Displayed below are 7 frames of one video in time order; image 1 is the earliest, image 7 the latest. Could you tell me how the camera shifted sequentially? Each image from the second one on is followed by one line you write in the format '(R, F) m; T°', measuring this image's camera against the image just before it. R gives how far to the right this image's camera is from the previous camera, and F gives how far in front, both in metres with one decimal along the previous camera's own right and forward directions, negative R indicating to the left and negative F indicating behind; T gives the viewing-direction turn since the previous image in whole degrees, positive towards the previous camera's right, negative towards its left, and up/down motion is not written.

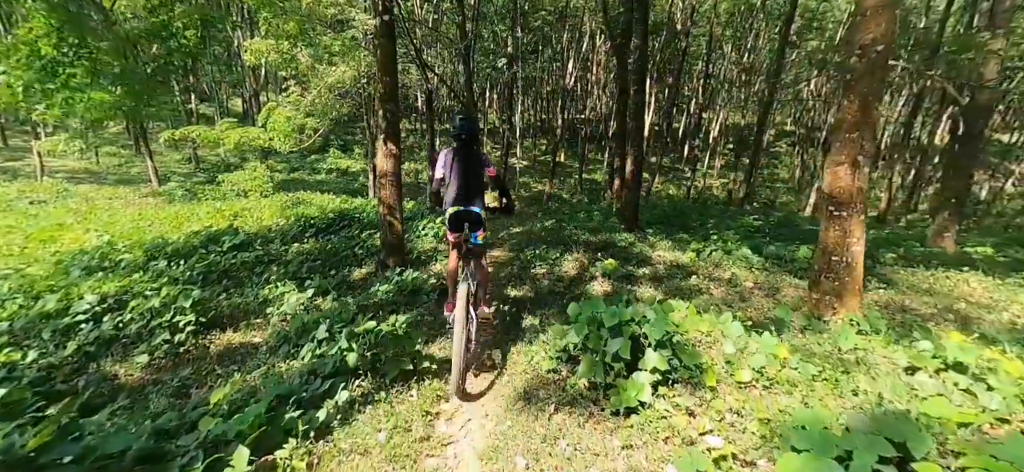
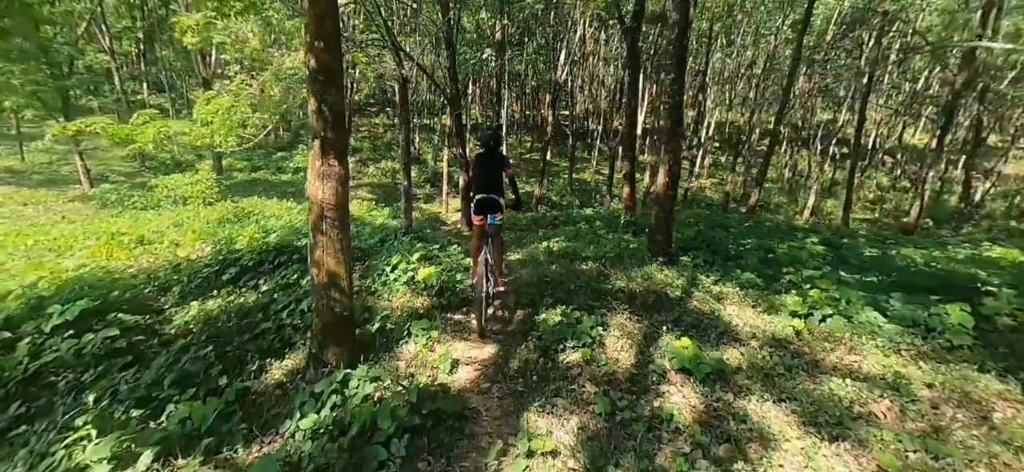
(-0.3, +2.3) m; +2°
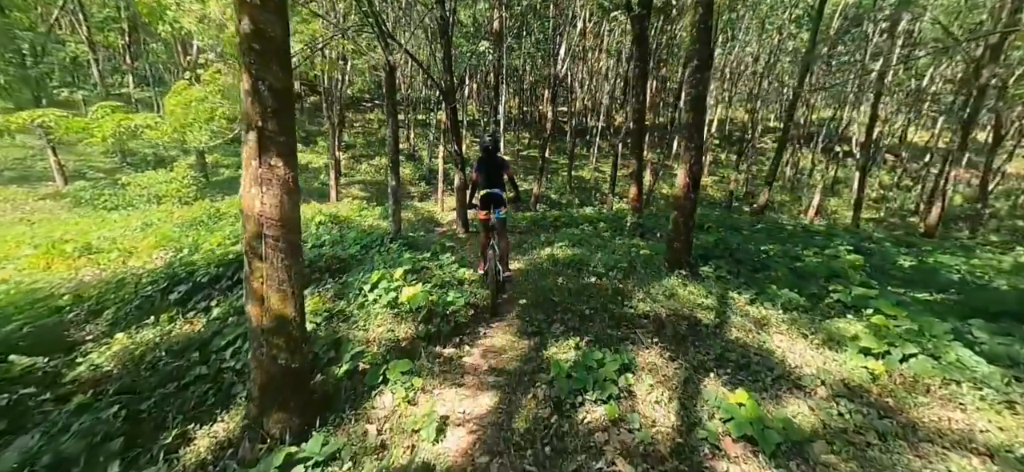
(-0.1, +0.9) m; 0°
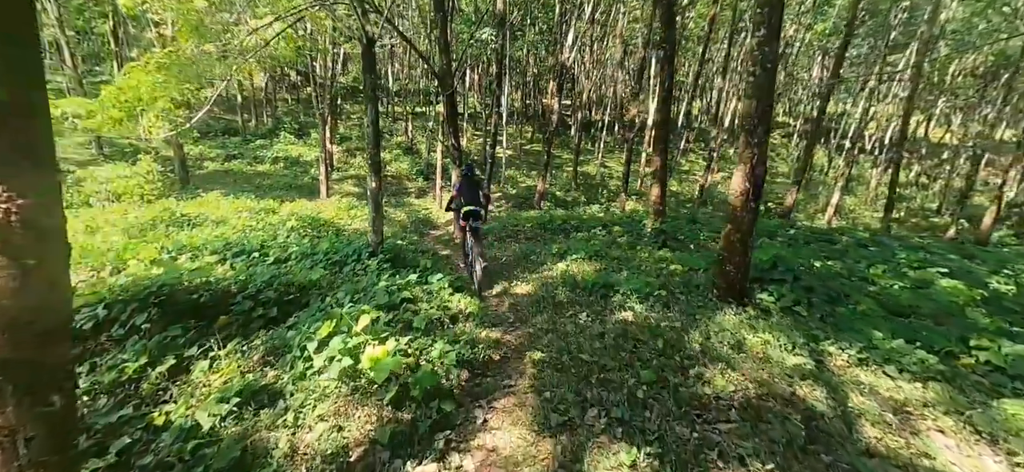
(-0.1, +1.6) m; 0°
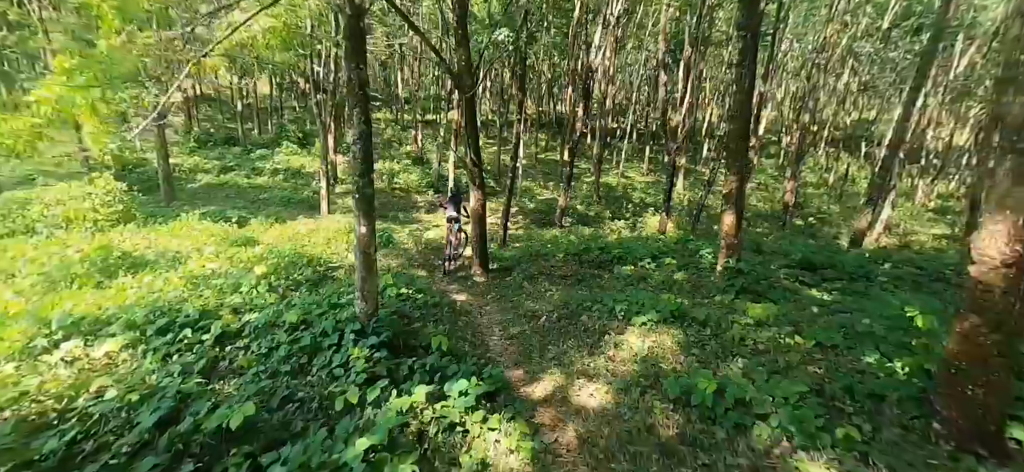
(-0.5, +2.3) m; -1°
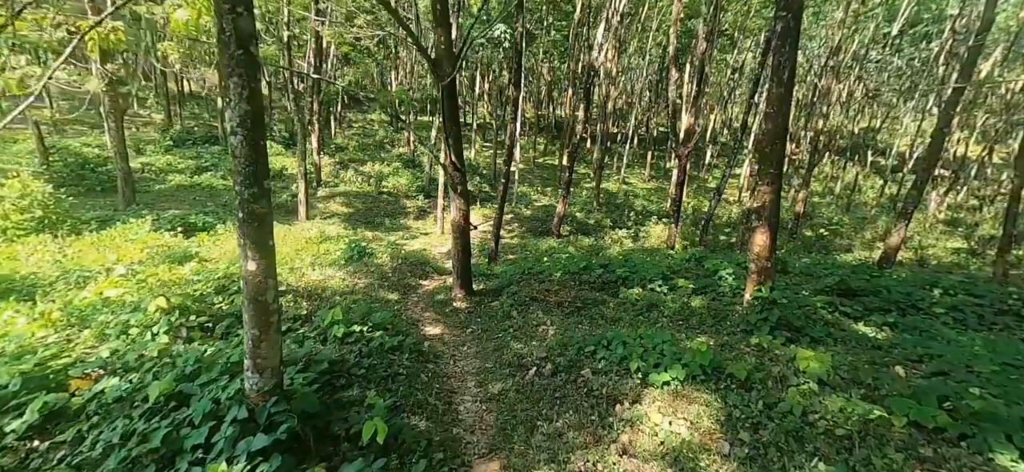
(+0.2, +1.6) m; 0°
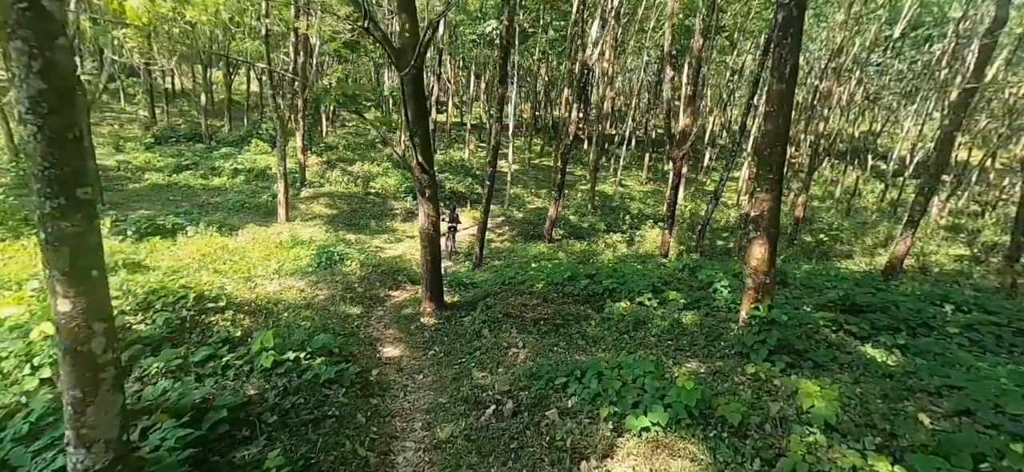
(+0.5, +0.8) m; 0°
